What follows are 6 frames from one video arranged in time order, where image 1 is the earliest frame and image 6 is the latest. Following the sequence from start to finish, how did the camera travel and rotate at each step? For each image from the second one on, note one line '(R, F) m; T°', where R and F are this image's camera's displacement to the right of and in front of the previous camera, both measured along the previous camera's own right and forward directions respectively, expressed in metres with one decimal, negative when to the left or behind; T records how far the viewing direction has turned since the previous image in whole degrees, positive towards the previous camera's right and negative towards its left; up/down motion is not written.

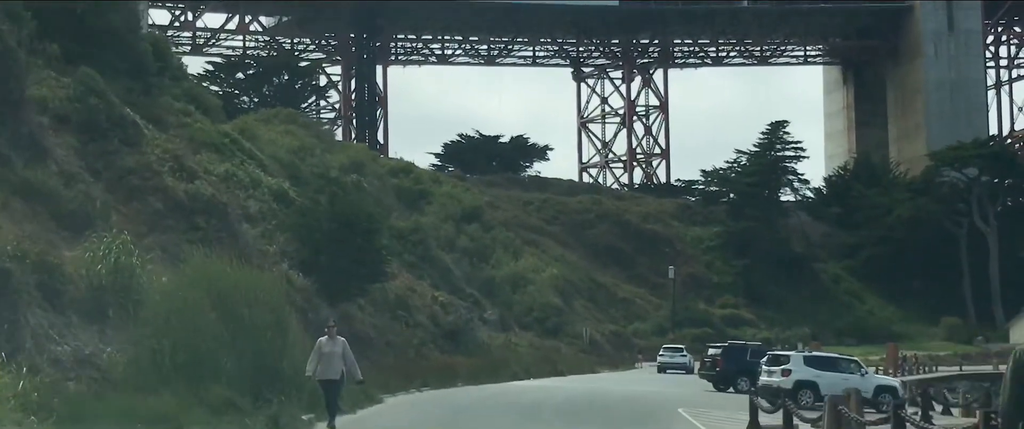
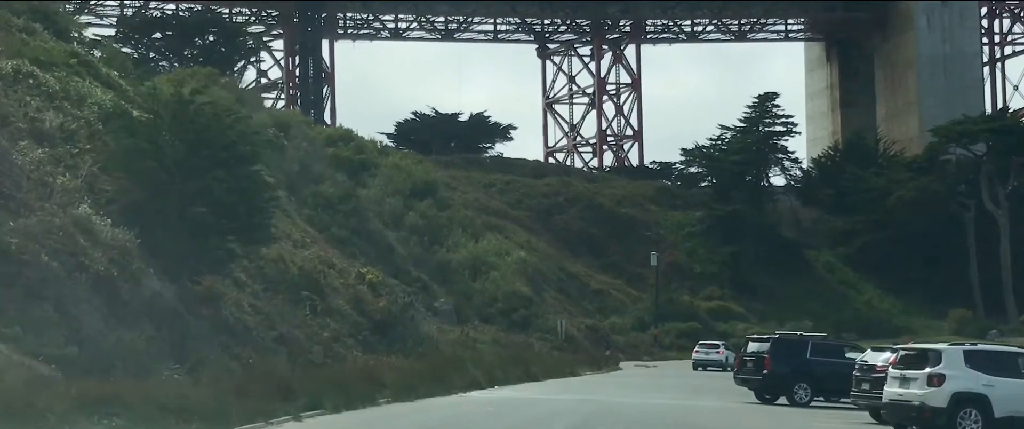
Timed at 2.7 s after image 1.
(+0.1, +10.9) m; +2°
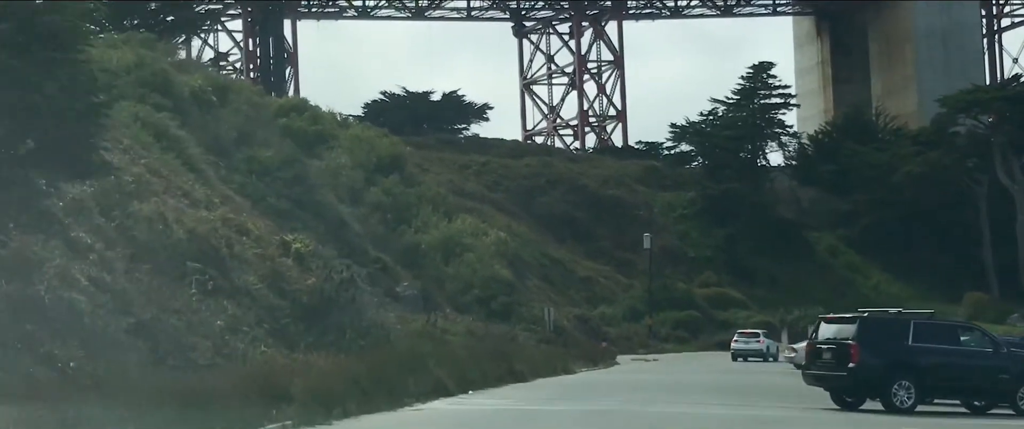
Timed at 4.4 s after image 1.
(0.0, +7.2) m; +1°
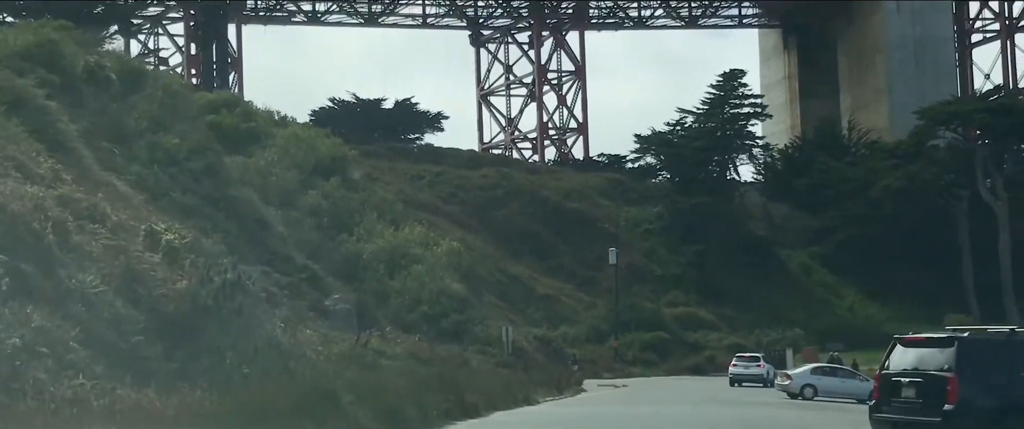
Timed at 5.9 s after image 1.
(+0.1, +5.3) m; +2°
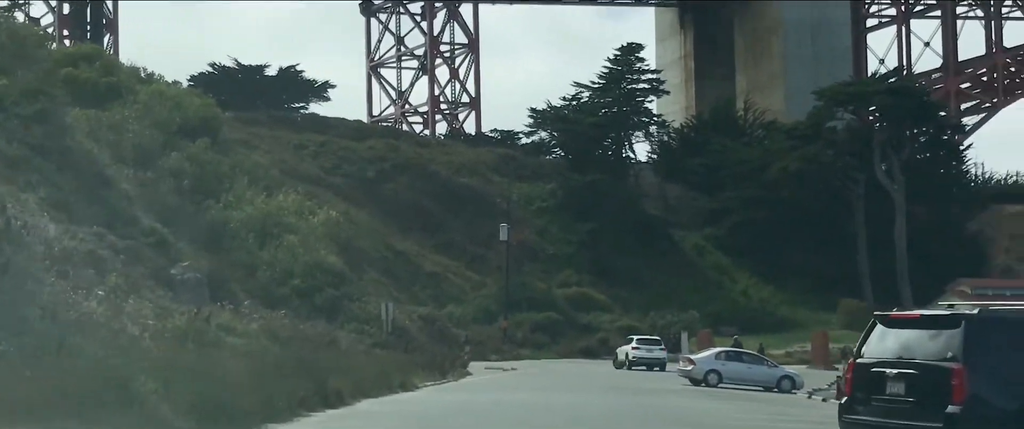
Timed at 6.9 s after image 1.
(+0.2, +3.3) m; +4°
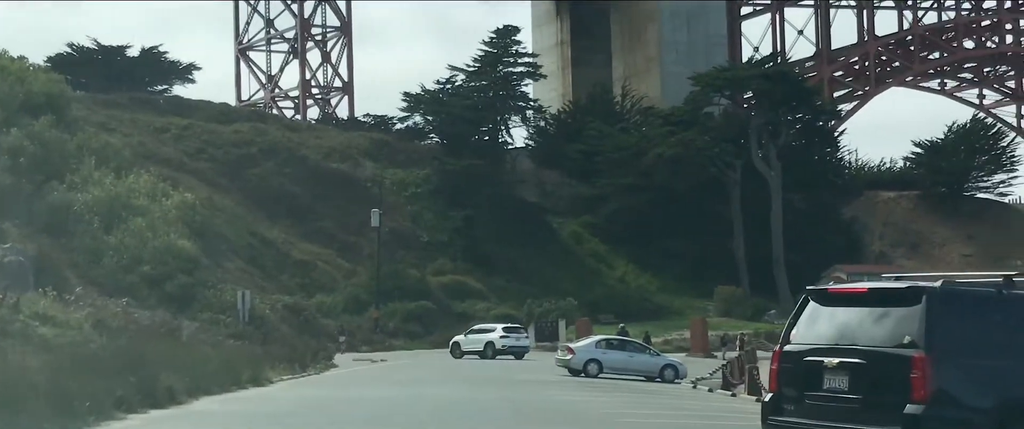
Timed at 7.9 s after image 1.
(+0.2, +2.1) m; +5°
